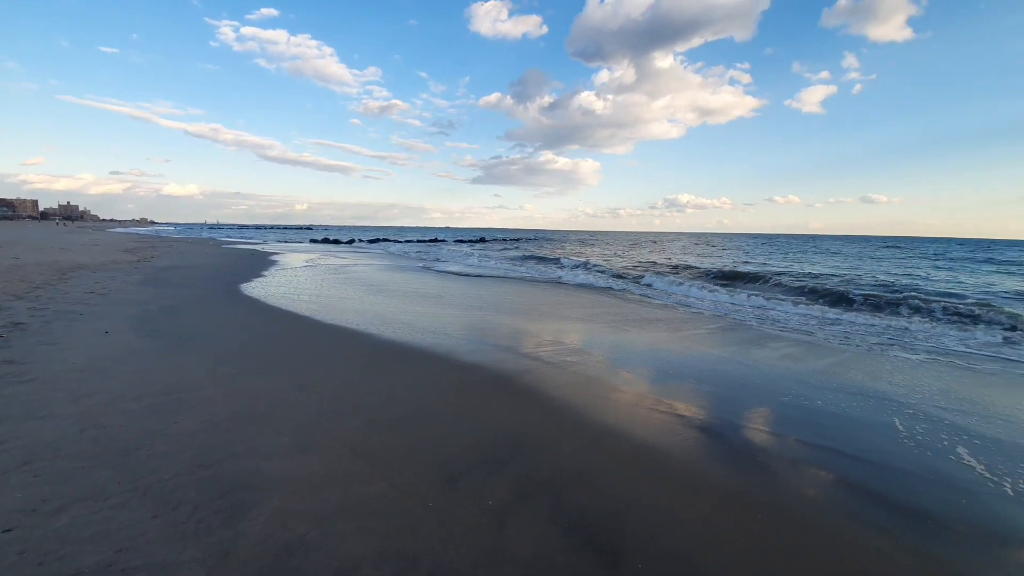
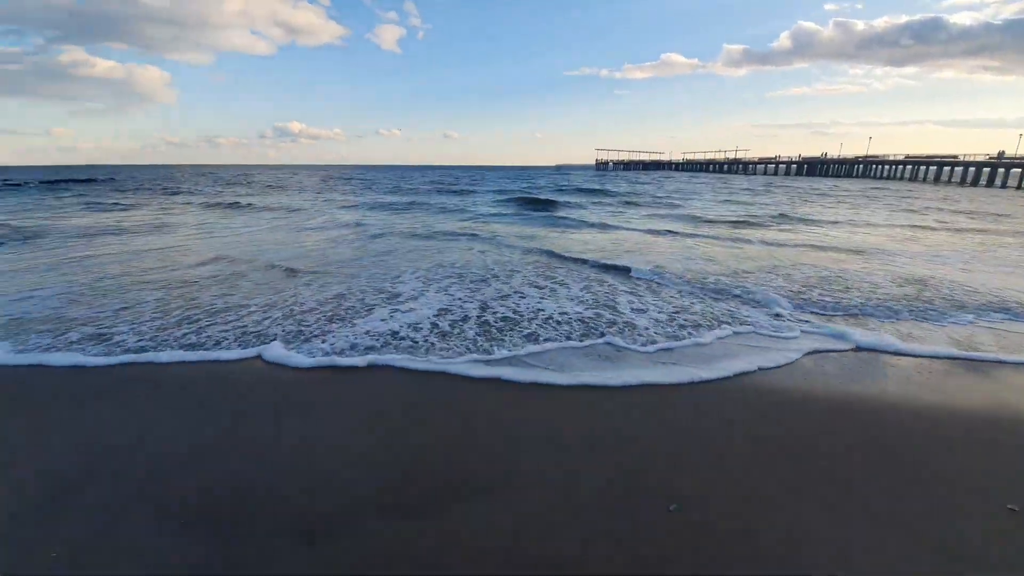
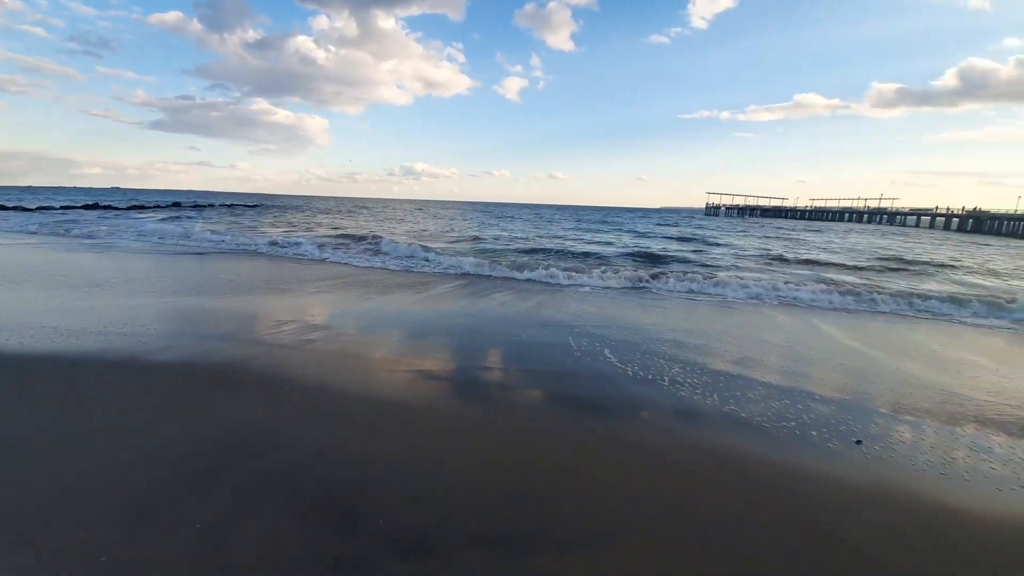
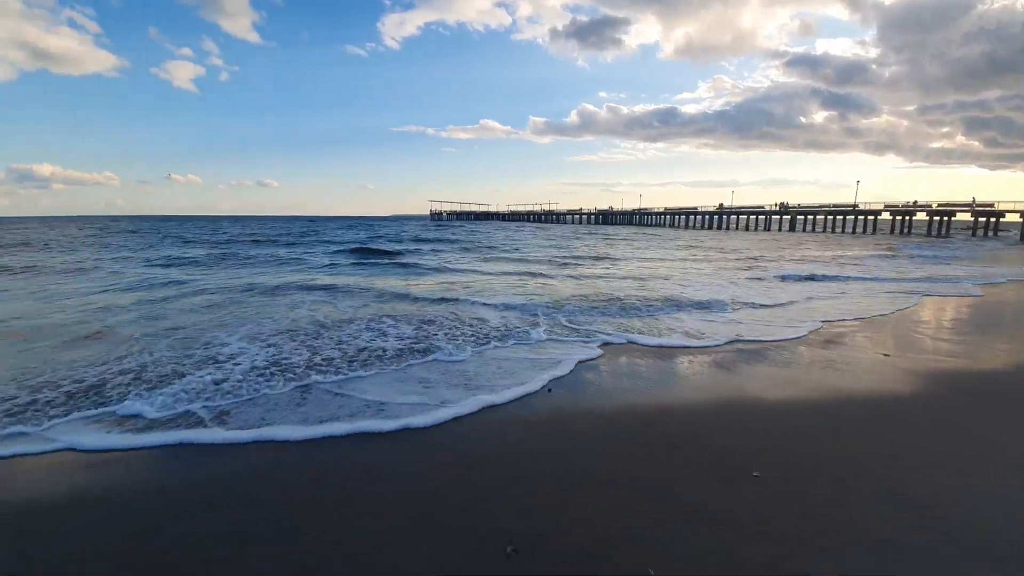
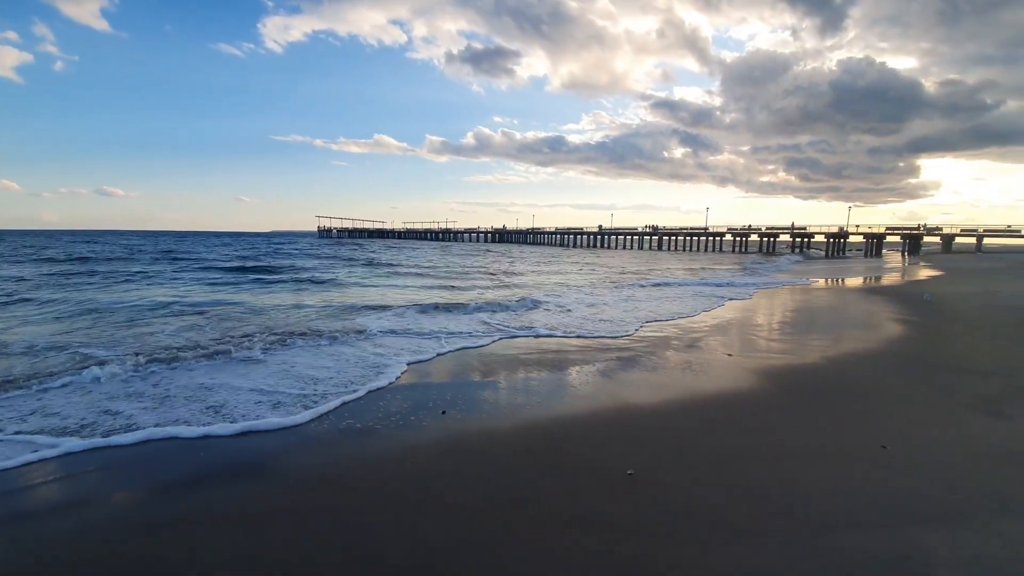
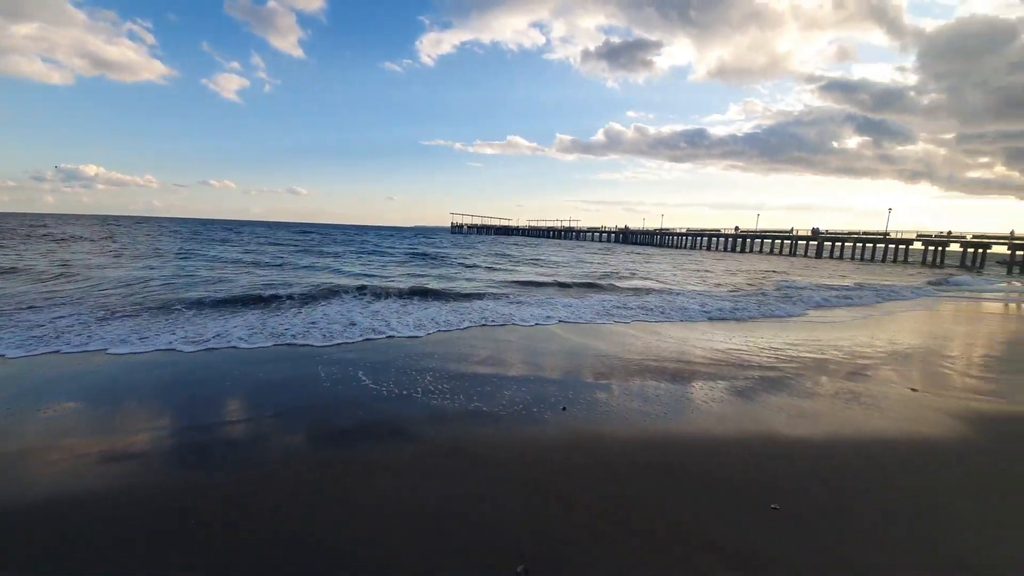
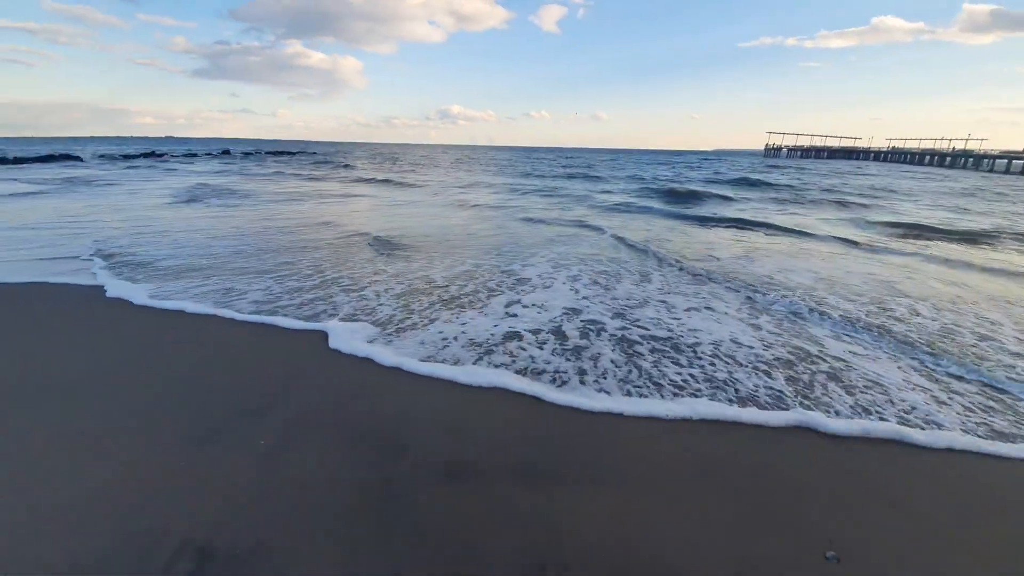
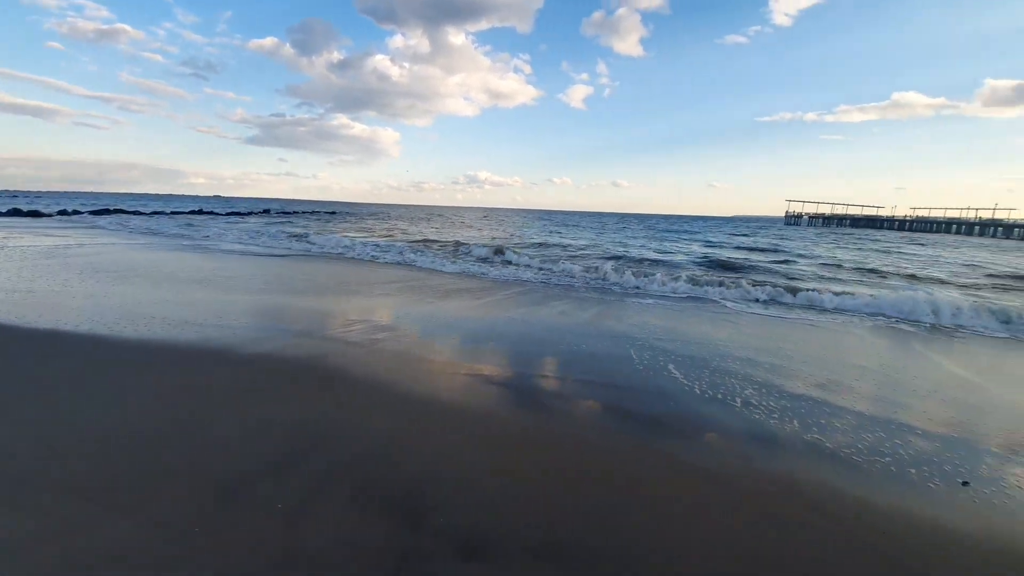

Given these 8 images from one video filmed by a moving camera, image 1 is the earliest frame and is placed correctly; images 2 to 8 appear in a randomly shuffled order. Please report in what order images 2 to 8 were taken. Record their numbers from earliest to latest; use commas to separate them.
8, 3, 6, 5, 4, 2, 7
